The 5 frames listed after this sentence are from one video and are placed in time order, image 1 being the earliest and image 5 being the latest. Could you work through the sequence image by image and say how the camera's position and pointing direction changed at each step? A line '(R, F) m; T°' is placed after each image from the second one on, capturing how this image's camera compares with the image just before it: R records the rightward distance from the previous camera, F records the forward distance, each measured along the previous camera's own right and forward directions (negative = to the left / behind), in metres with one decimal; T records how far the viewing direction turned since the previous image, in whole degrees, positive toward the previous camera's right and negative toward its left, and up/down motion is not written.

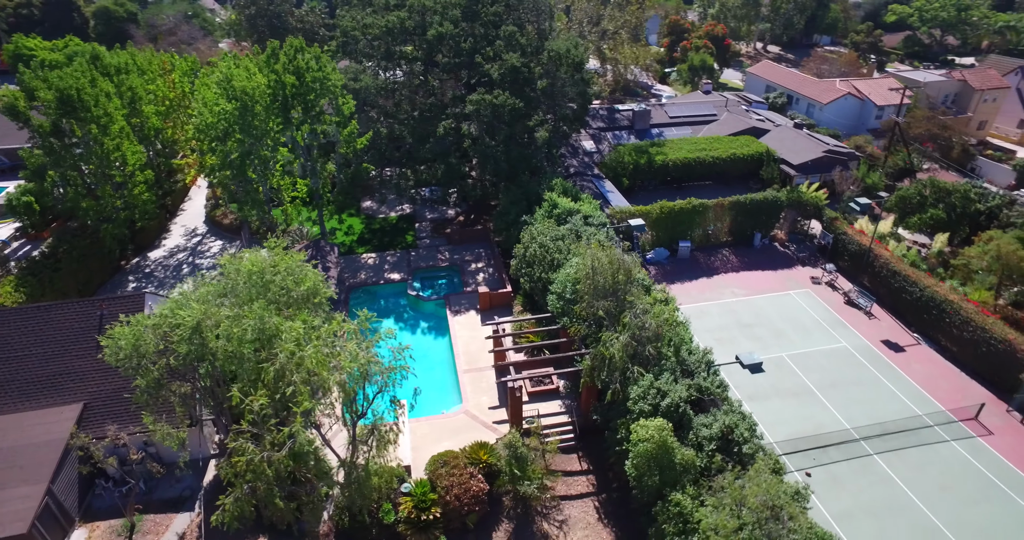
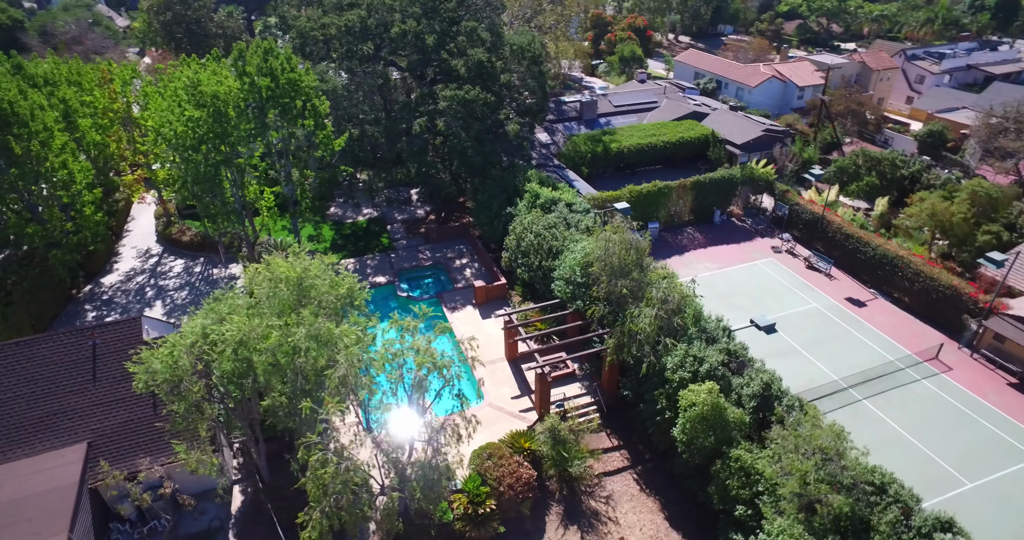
(-3.9, 0.0) m; +8°
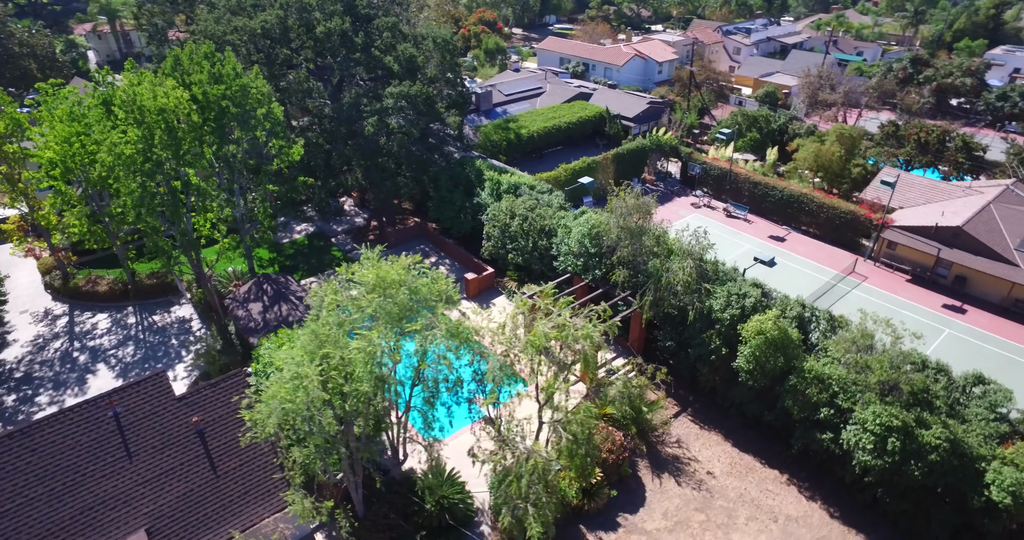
(-7.9, +1.0) m; +16°
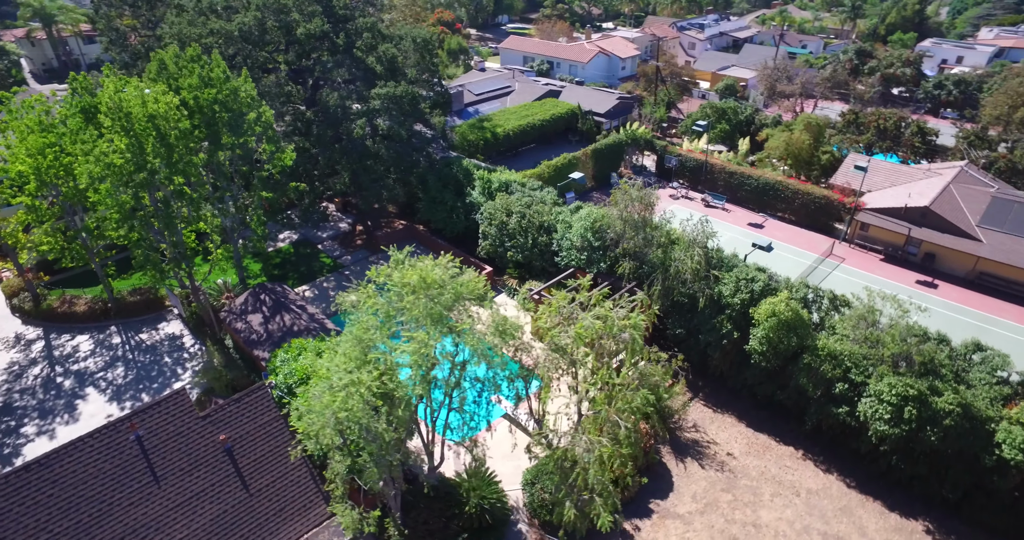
(-2.4, +0.1) m; +4°
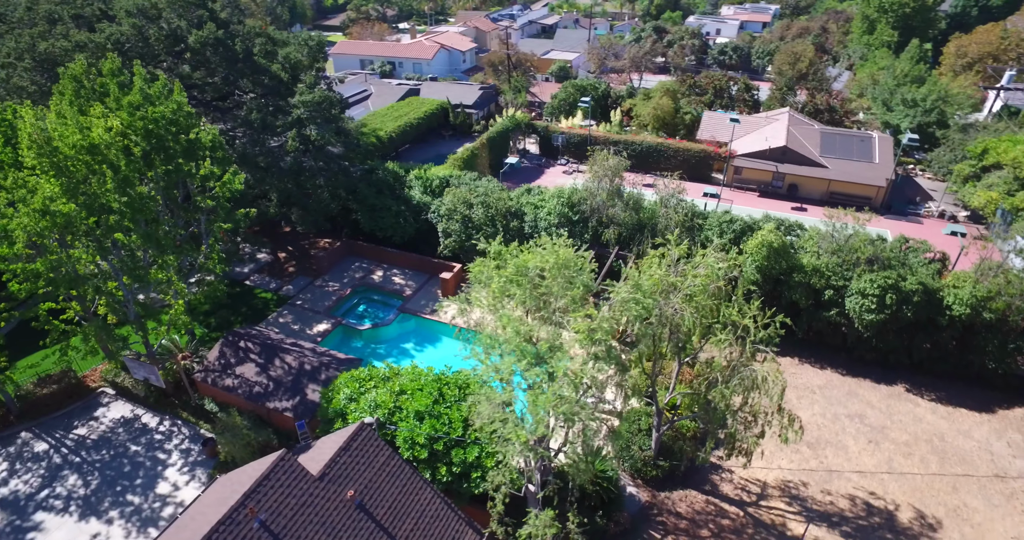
(-8.1, +1.6) m; +18°
